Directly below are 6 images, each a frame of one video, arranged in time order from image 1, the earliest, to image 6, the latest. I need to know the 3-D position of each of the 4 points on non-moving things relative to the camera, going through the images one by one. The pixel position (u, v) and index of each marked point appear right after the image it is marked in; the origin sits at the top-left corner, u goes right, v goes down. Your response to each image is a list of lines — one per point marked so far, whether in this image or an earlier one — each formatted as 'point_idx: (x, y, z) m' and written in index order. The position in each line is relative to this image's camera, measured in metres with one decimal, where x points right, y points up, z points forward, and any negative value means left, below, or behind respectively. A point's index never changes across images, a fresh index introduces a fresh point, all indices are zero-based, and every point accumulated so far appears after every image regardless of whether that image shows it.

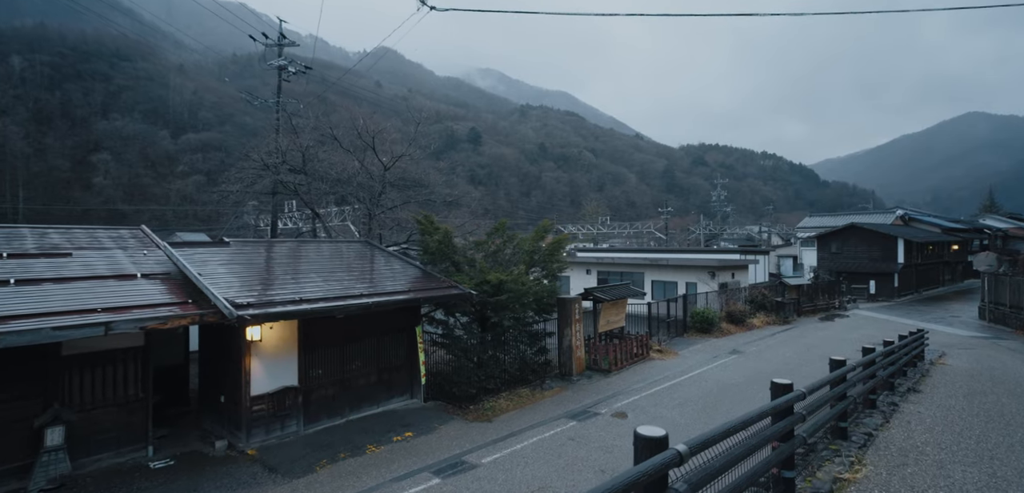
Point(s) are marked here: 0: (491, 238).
0: (-0.4, +0.2, +12.0) m
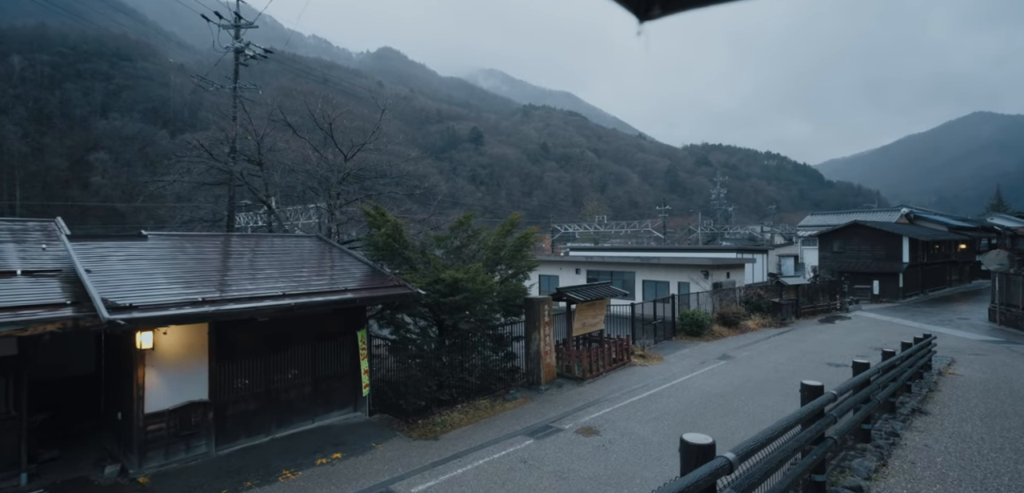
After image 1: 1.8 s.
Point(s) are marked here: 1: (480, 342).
0: (-1.1, +0.2, +10.9) m
1: (-0.5, -1.7, +10.1) m
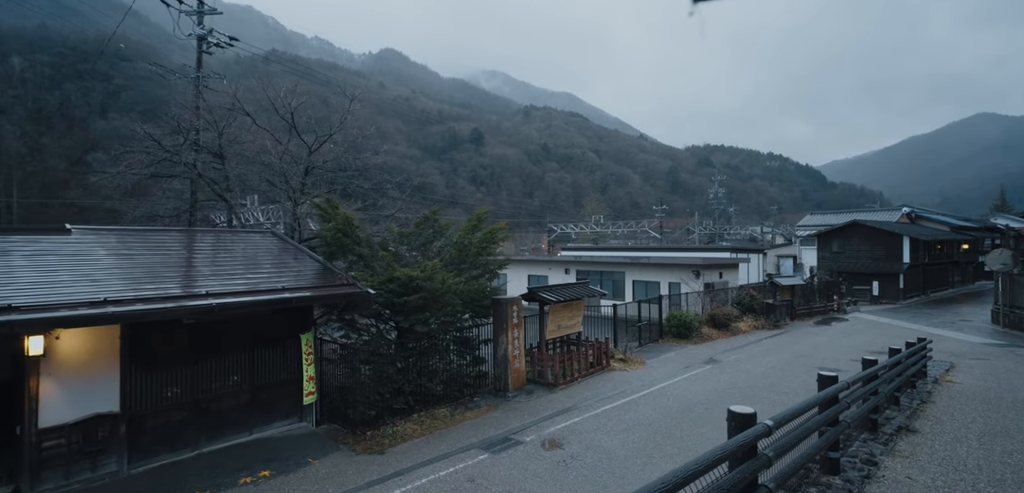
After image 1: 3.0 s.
0: (-1.7, +0.3, +10.2) m
1: (-1.1, -1.7, +9.4) m
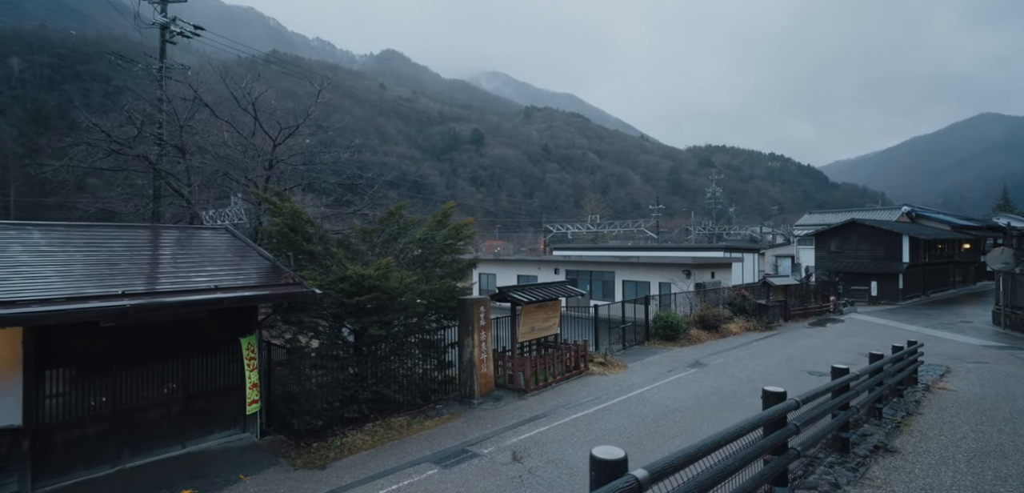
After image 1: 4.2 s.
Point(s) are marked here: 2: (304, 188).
0: (-2.3, +0.4, +9.6) m
1: (-1.7, -1.6, +8.8) m
2: (-4.8, +1.3, +13.0) m
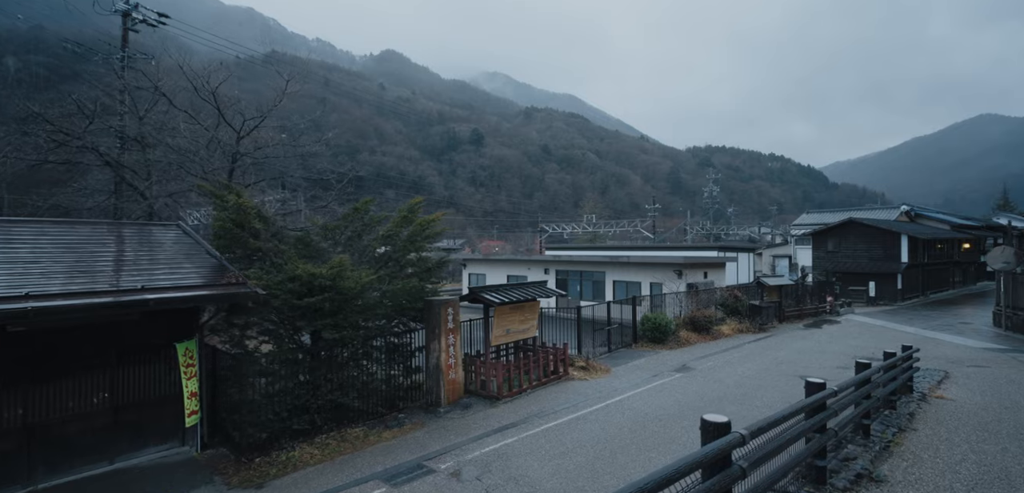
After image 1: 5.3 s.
0: (-2.7, +0.4, +9.0) m
1: (-2.2, -1.6, +8.2) m
2: (-5.3, +1.4, +12.4) m
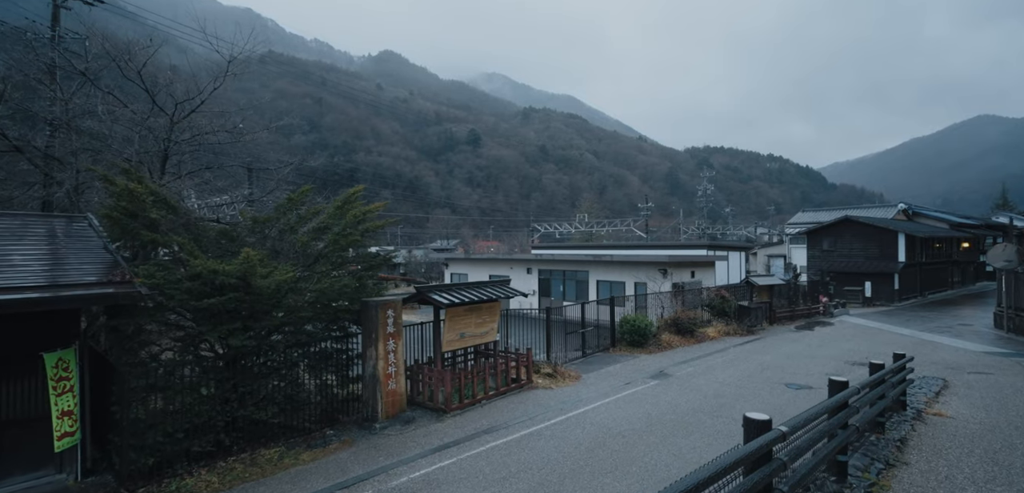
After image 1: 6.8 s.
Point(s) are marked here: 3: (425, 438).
0: (-3.5, +0.5, +8.0) m
1: (-2.9, -1.5, +7.3) m
2: (-6.1, +1.4, +11.4) m
3: (-1.1, -2.5, +7.5) m
